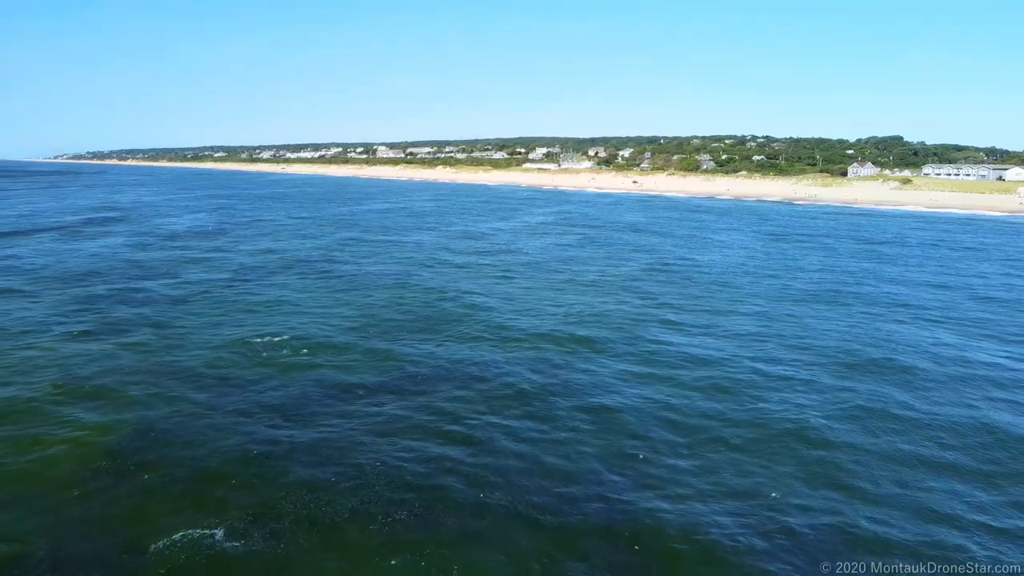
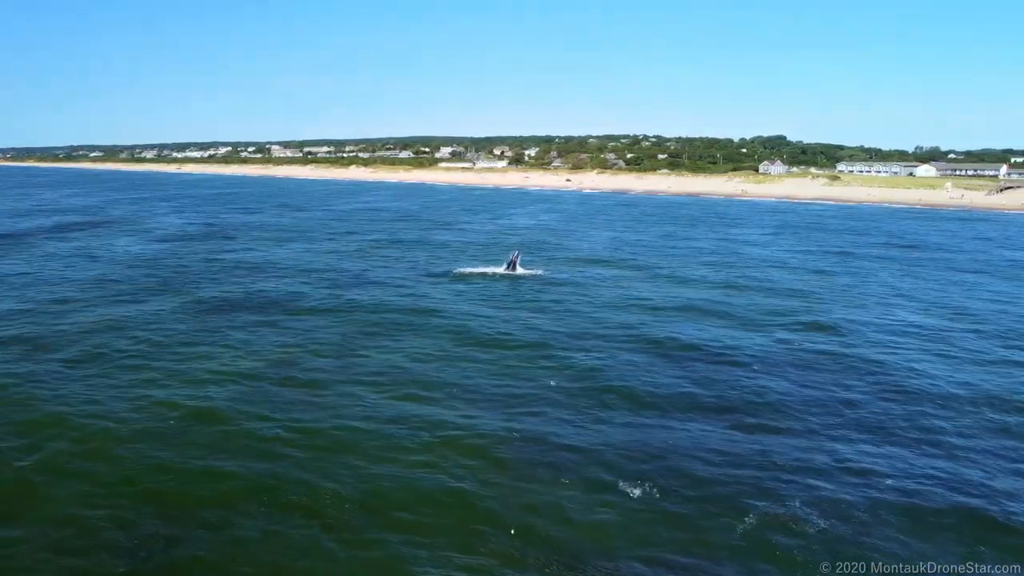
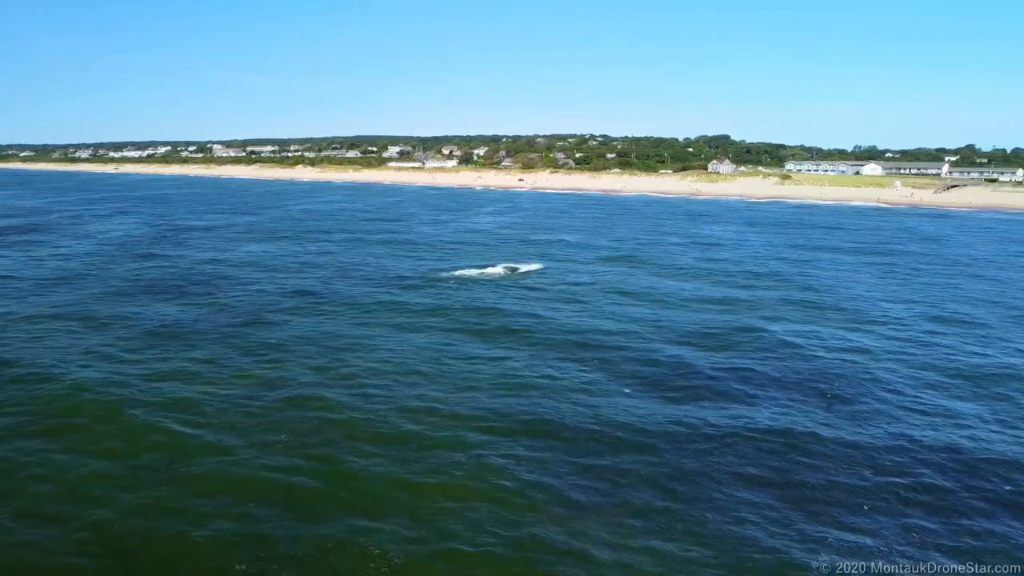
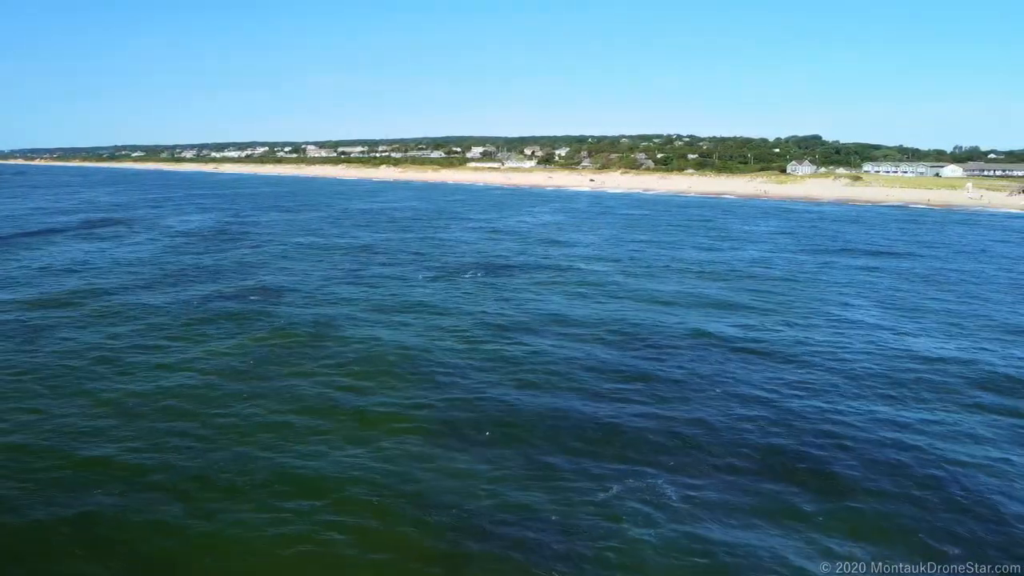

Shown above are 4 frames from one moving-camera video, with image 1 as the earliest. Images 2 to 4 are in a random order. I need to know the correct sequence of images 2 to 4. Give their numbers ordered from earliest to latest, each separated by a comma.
4, 2, 3
